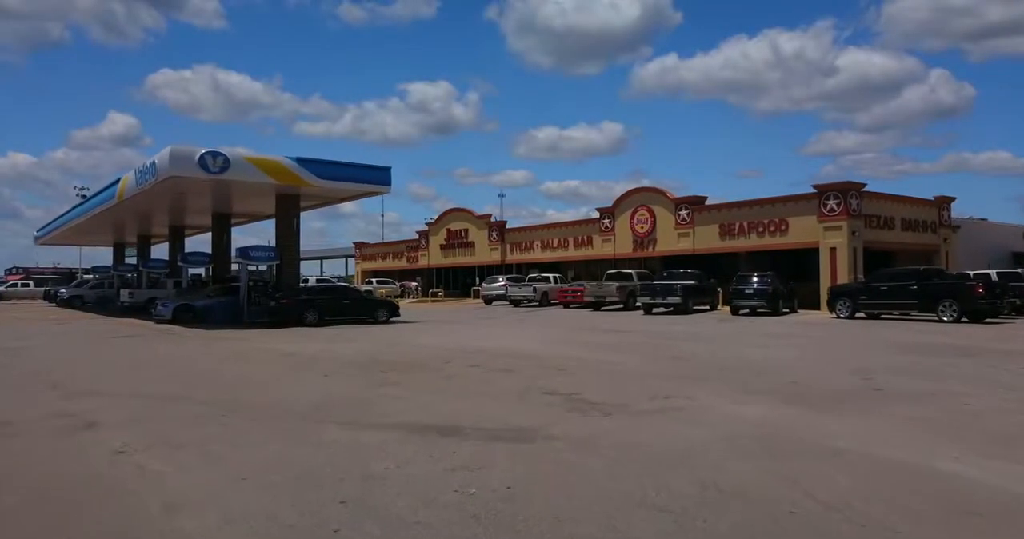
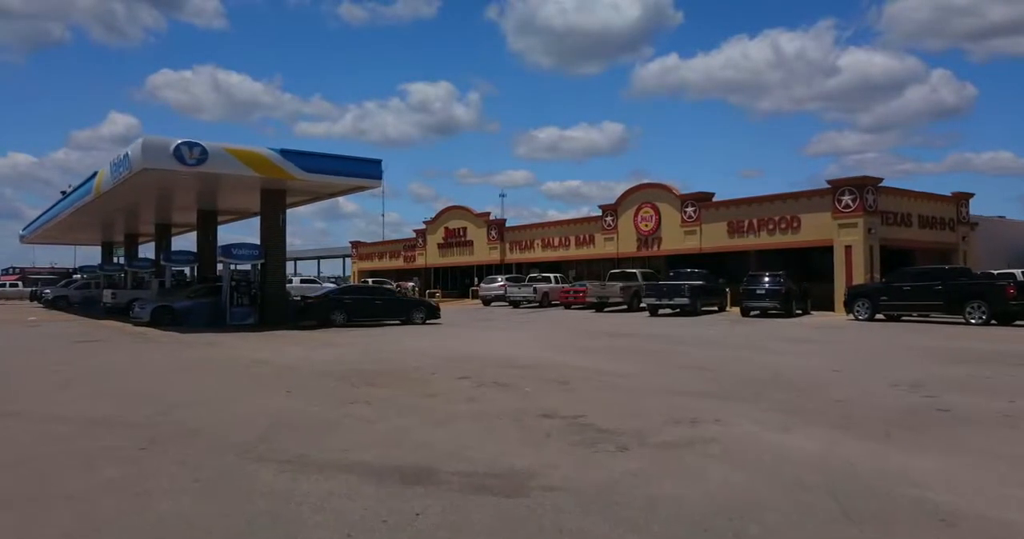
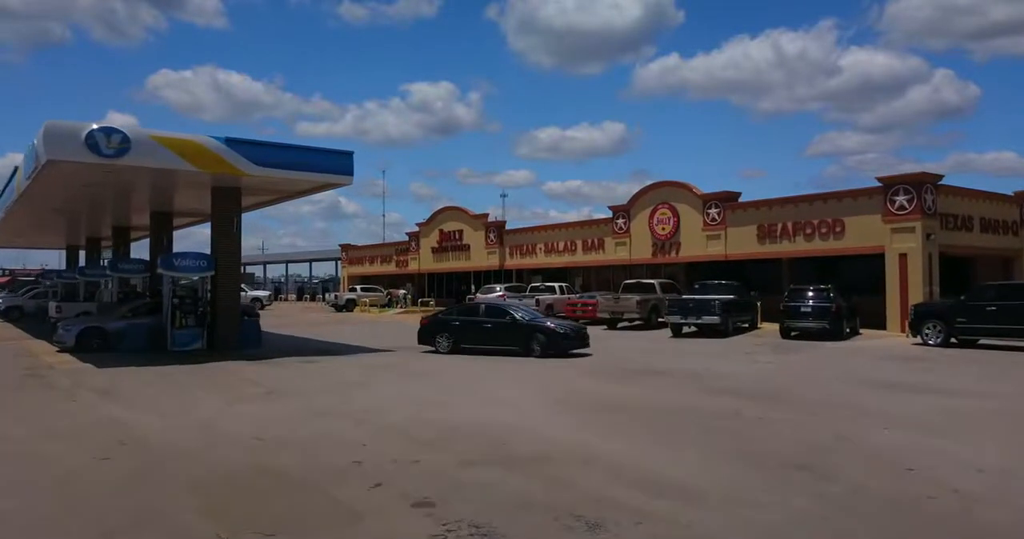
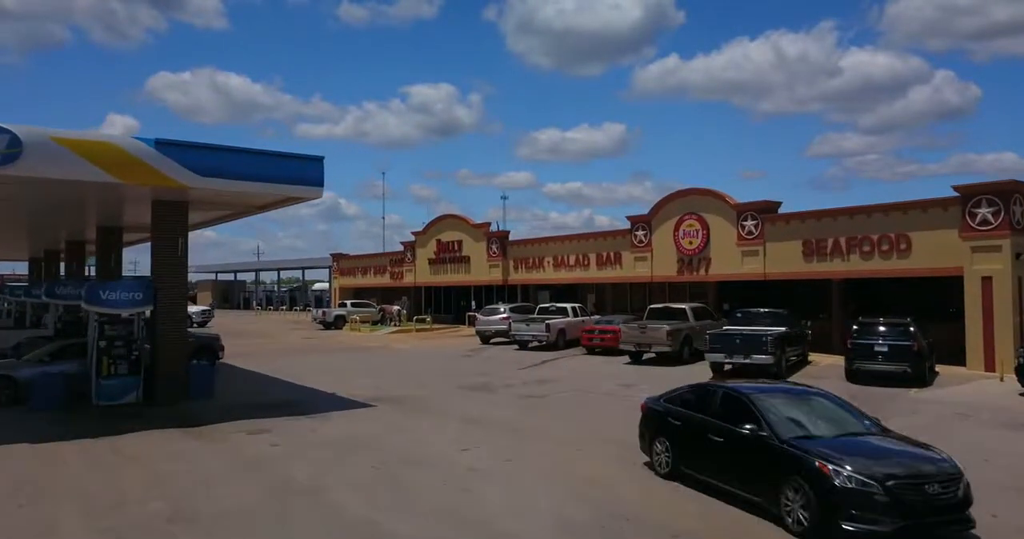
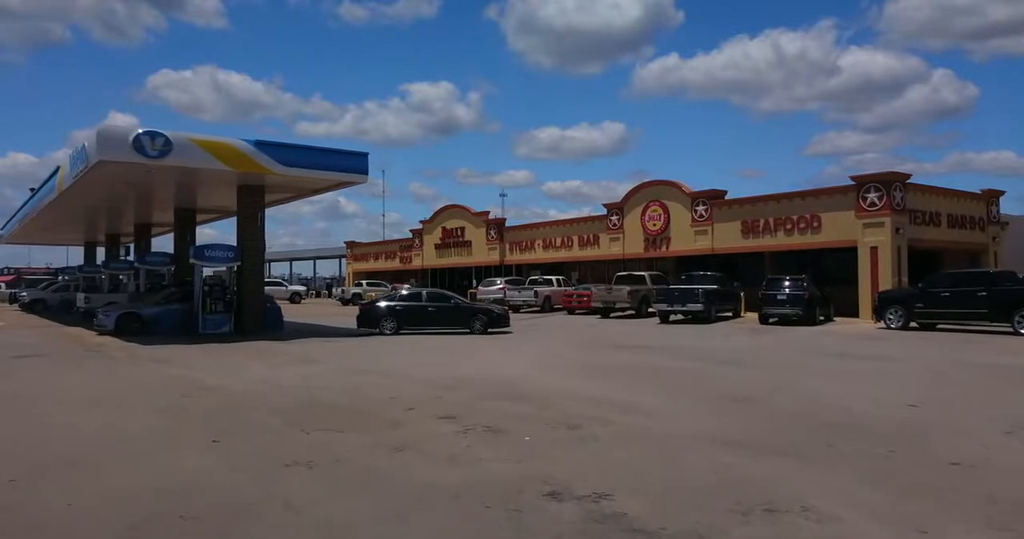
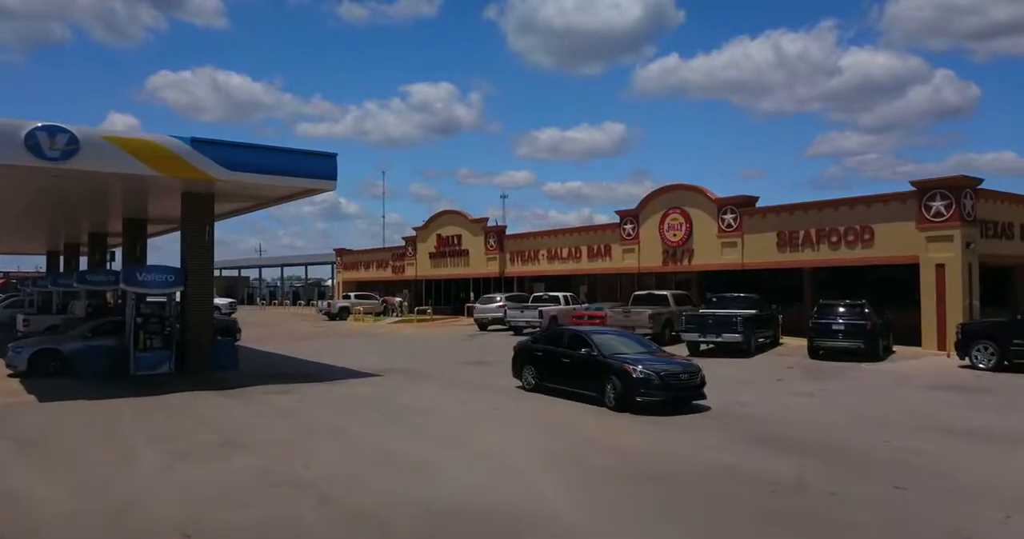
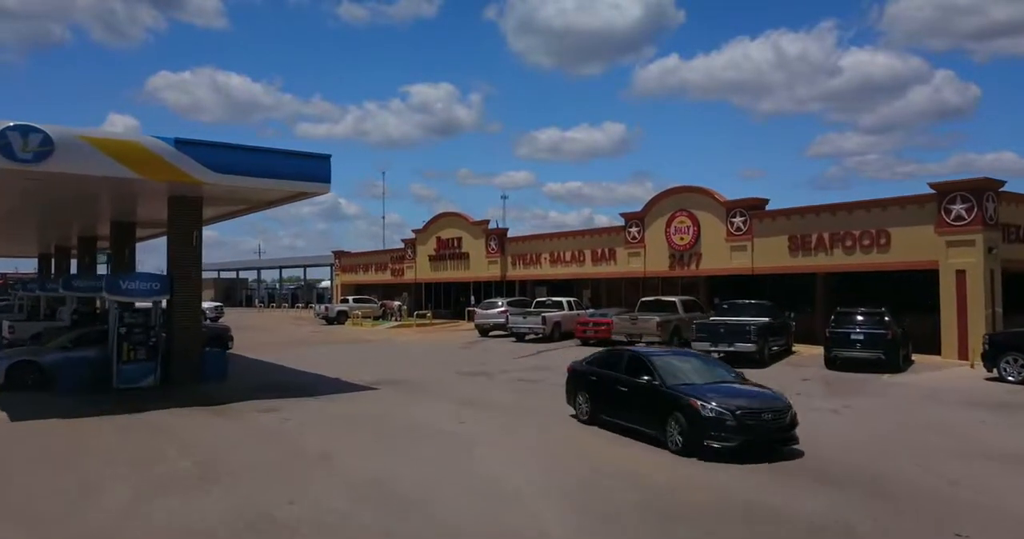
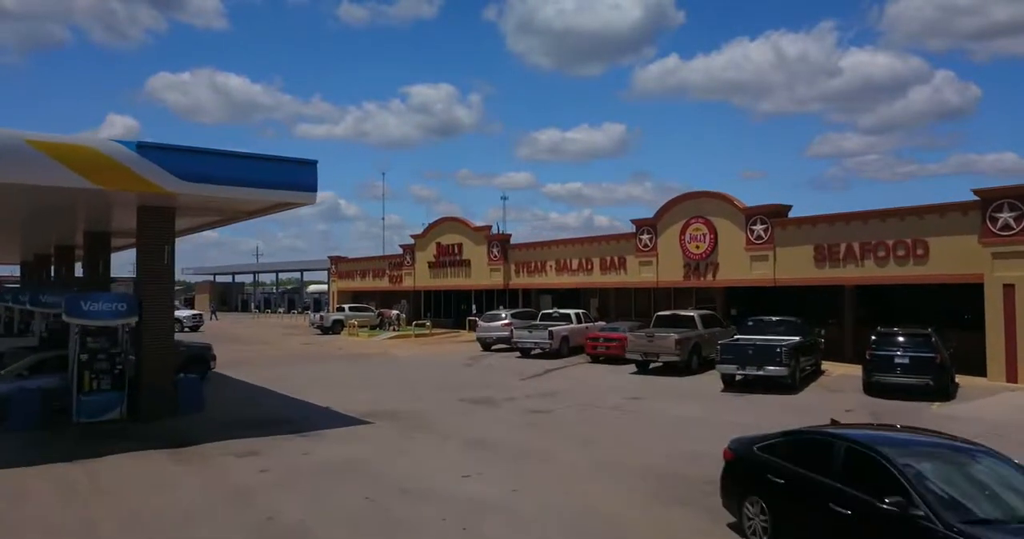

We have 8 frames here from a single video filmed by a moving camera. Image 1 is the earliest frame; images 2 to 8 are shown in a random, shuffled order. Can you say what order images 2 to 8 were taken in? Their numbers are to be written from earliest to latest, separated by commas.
2, 5, 3, 6, 7, 4, 8
